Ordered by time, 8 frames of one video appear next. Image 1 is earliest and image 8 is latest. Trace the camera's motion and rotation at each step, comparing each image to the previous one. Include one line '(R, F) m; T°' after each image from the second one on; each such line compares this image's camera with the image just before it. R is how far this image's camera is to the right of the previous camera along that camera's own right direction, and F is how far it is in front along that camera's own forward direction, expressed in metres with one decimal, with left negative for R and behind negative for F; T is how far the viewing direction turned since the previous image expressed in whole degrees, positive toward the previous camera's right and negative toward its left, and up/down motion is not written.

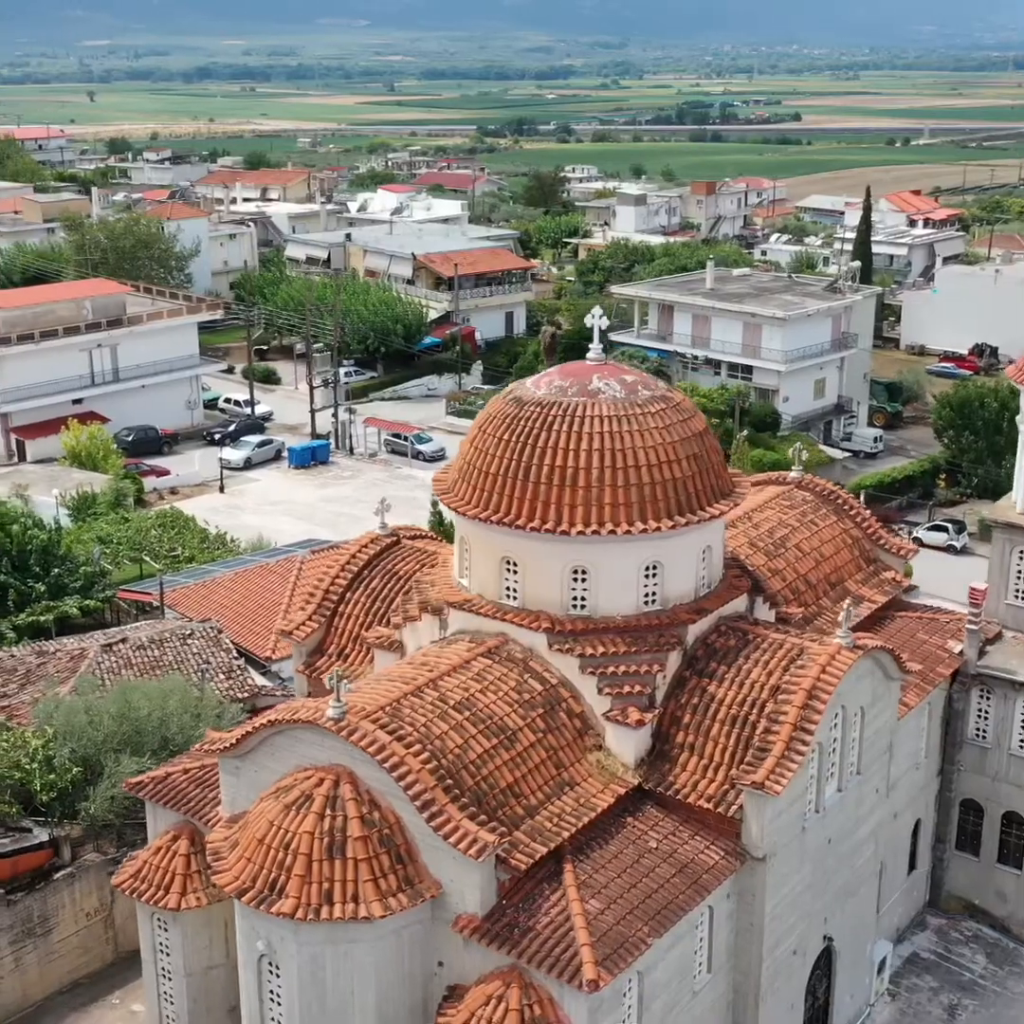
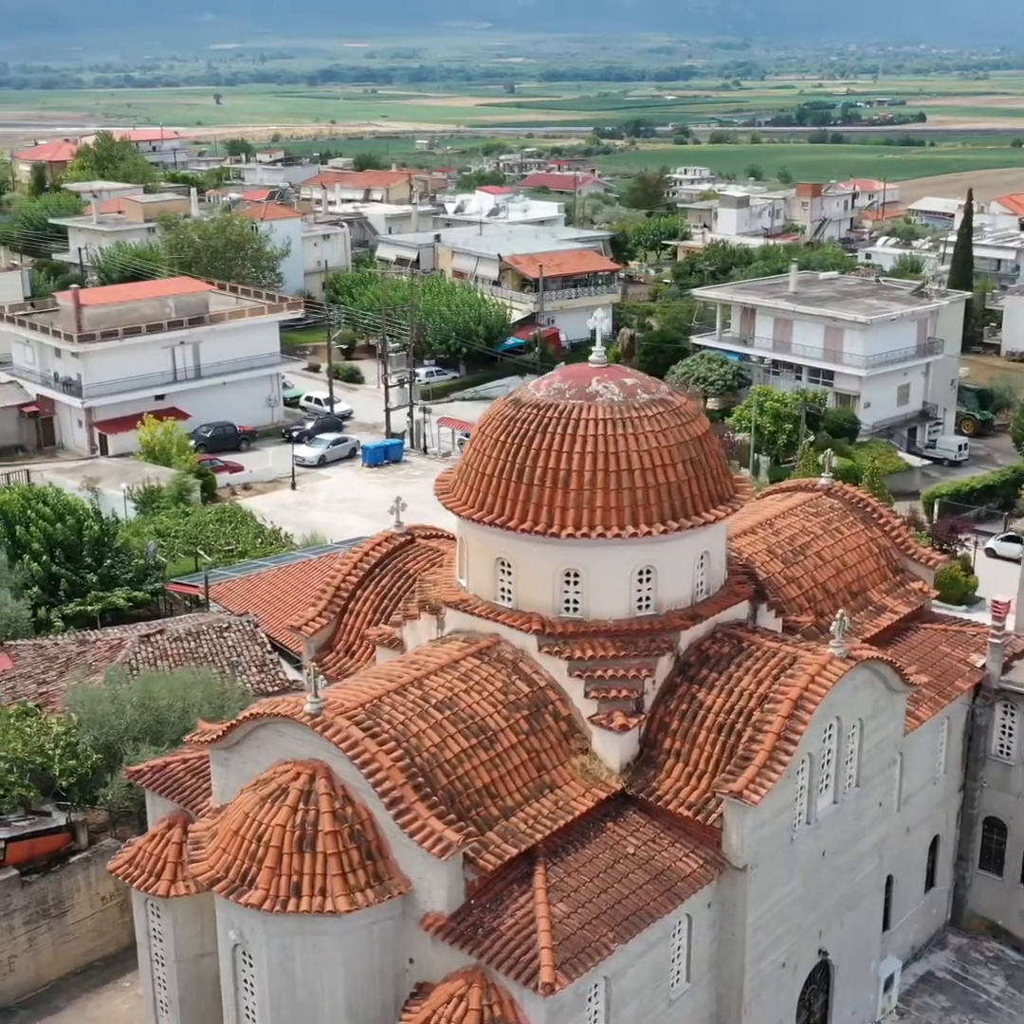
(+1.6, 0.0) m; -4°
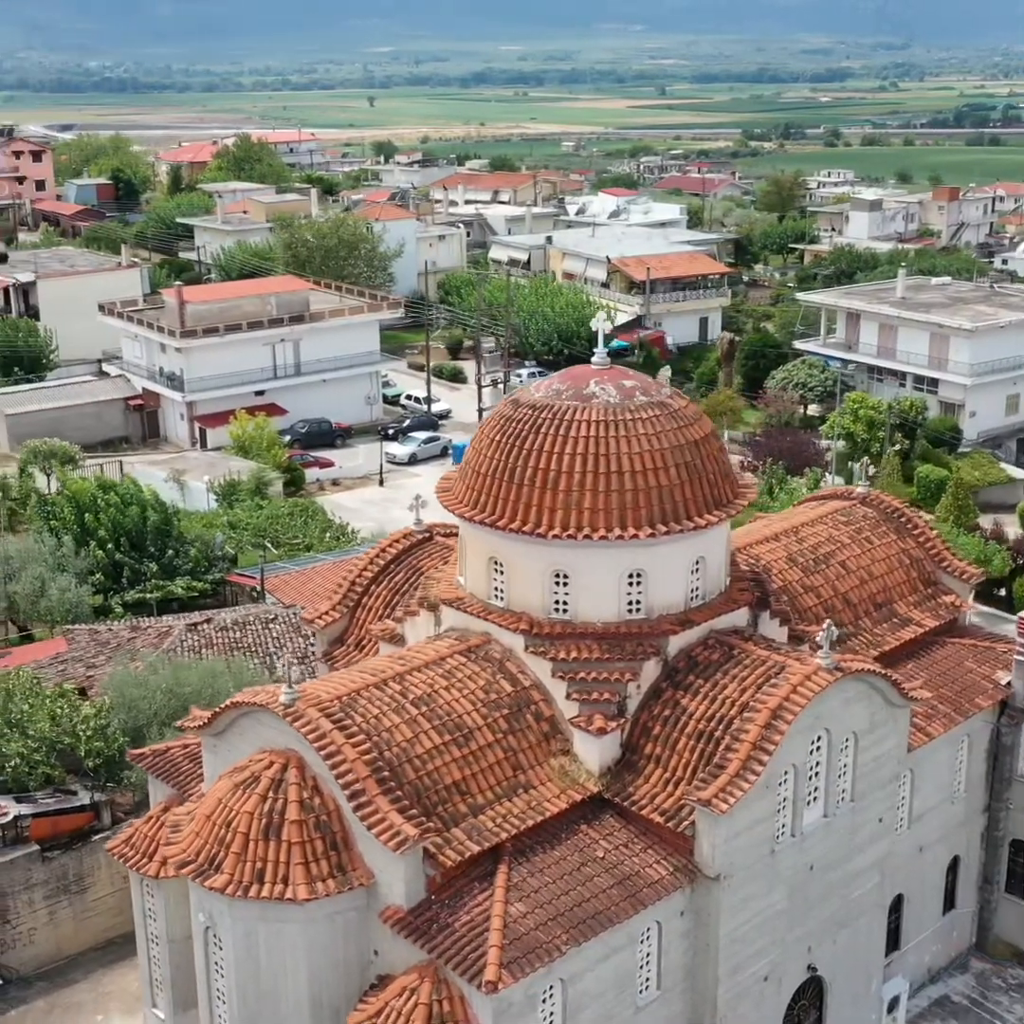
(+2.0, 0.0) m; -5°
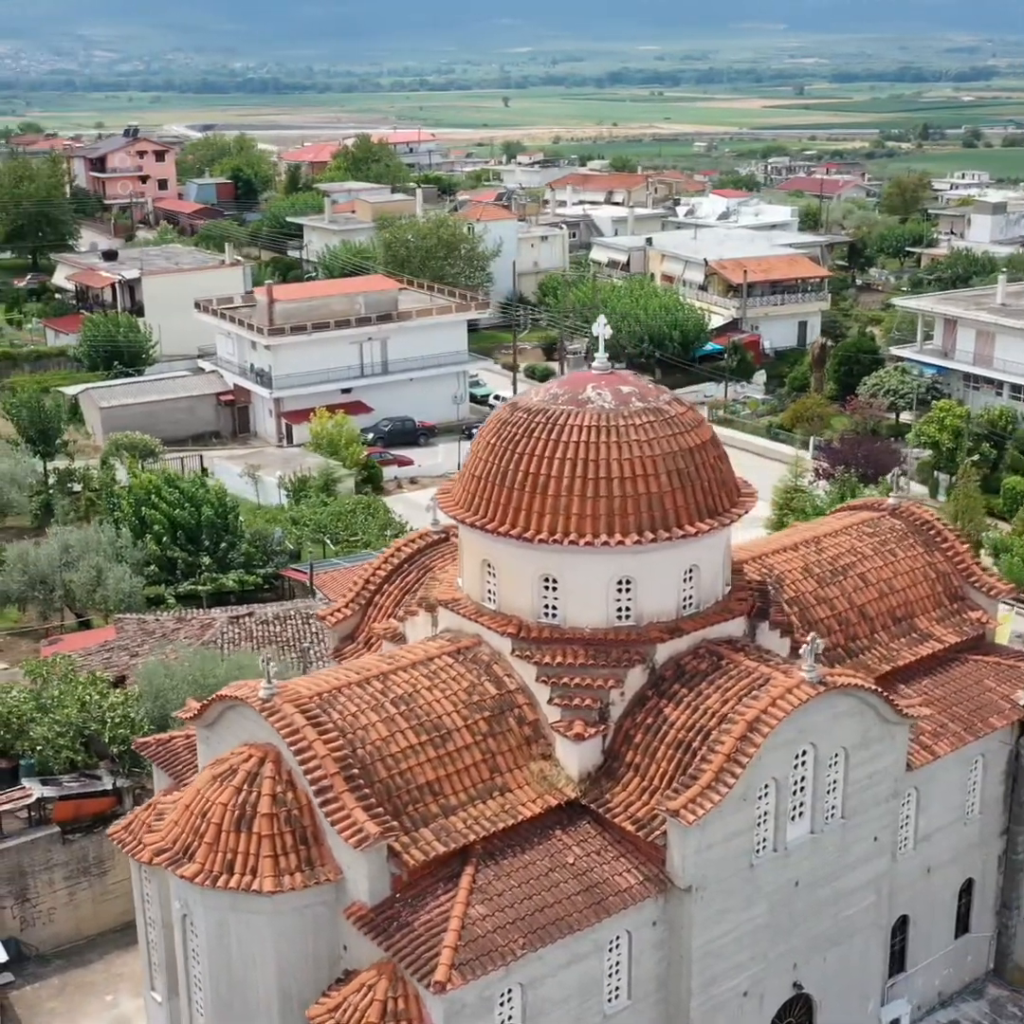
(+1.8, 0.0) m; -5°
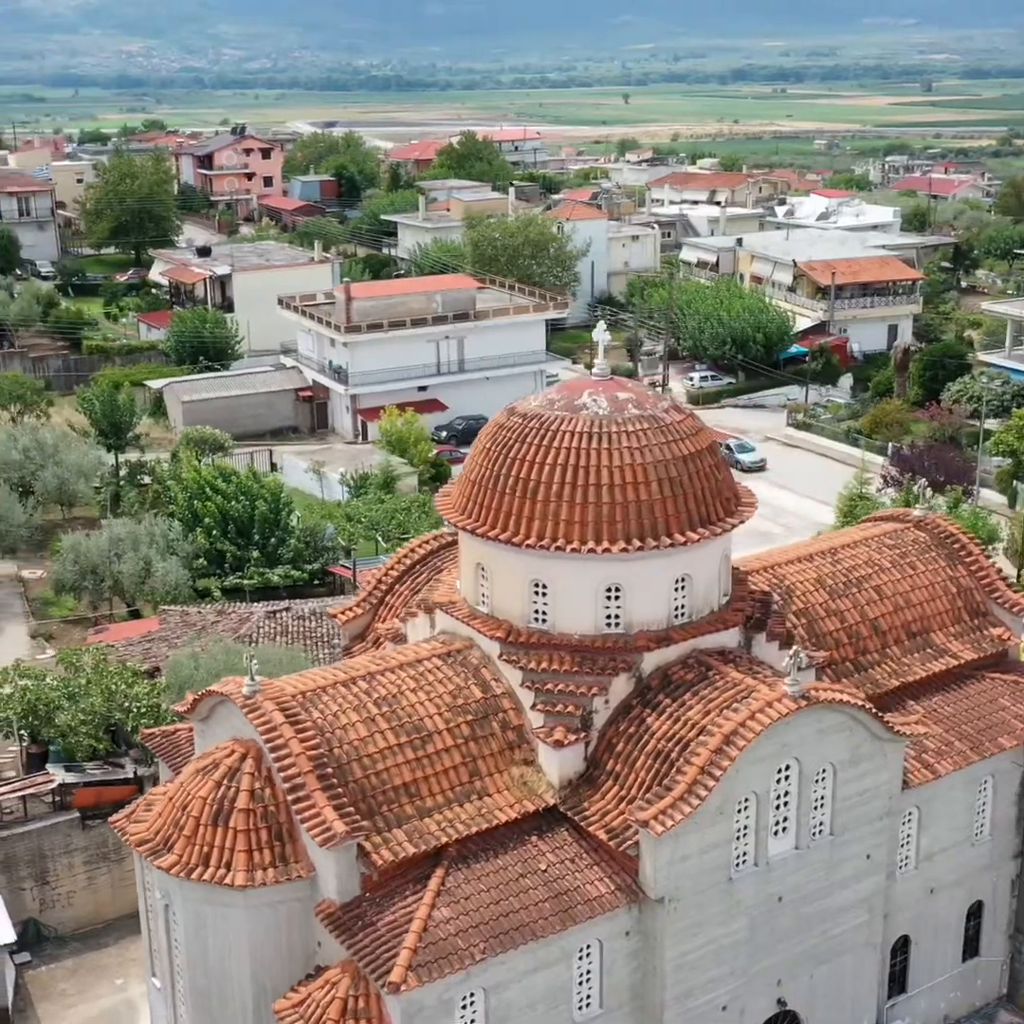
(+1.6, 0.0) m; -4°
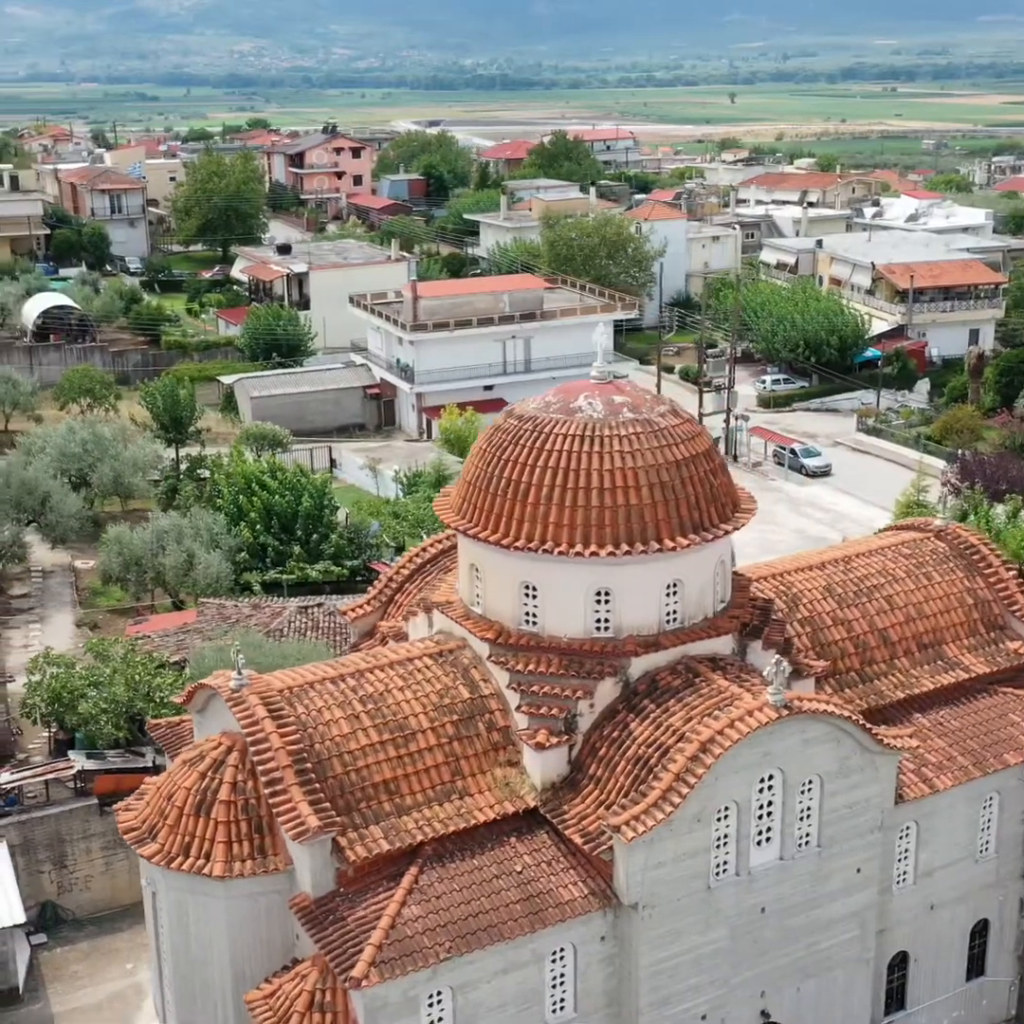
(+1.4, 0.0) m; -4°
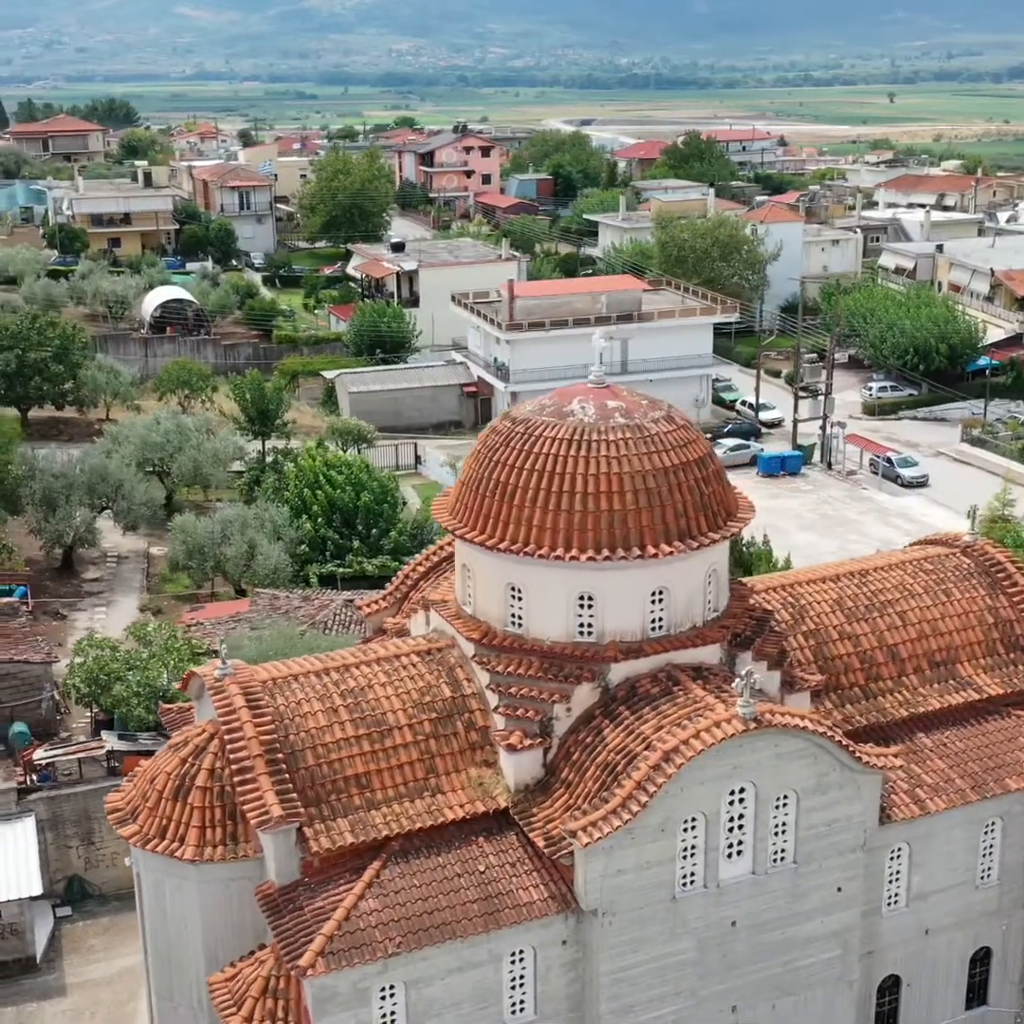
(+2.1, 0.0) m; -5°
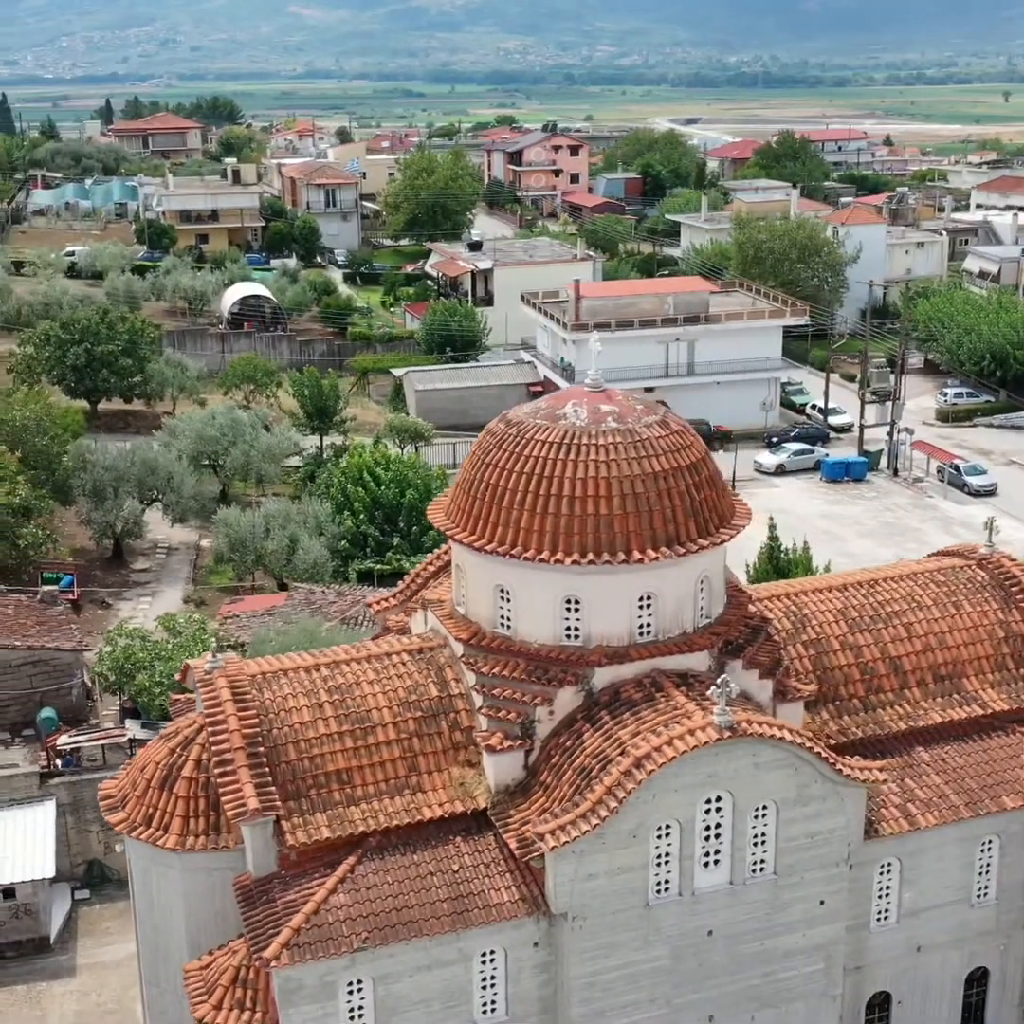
(+1.5, 0.0) m; -4°
